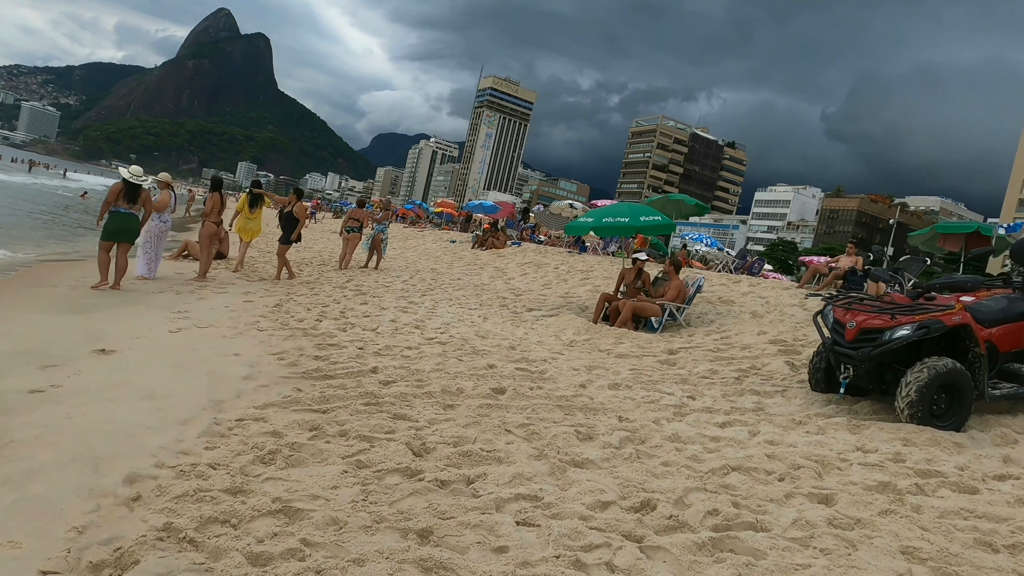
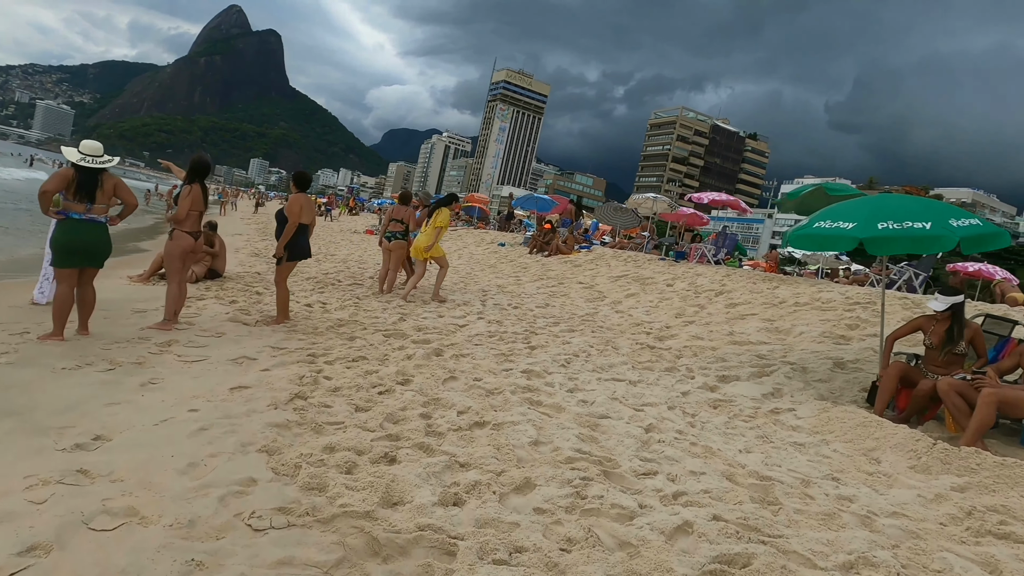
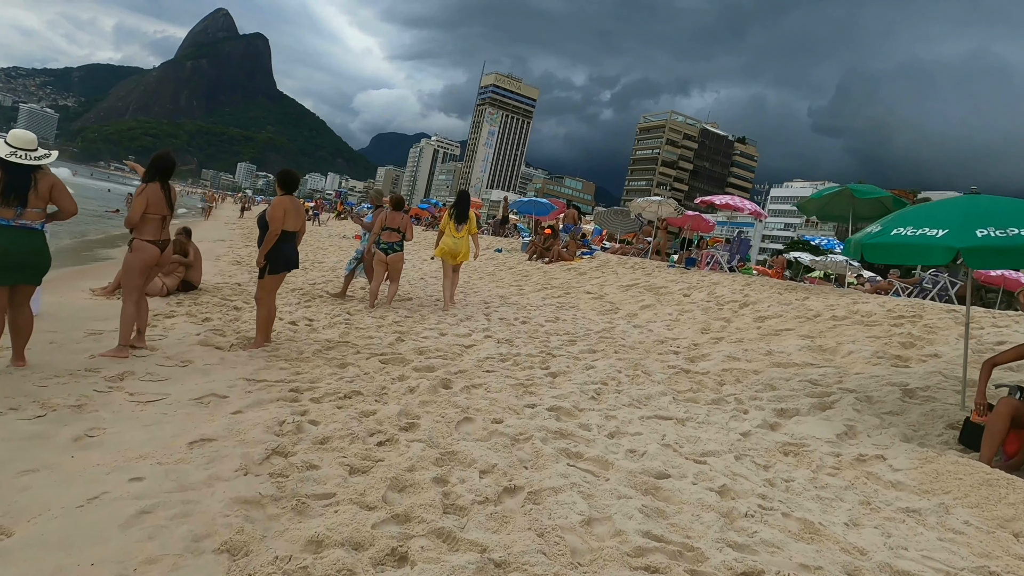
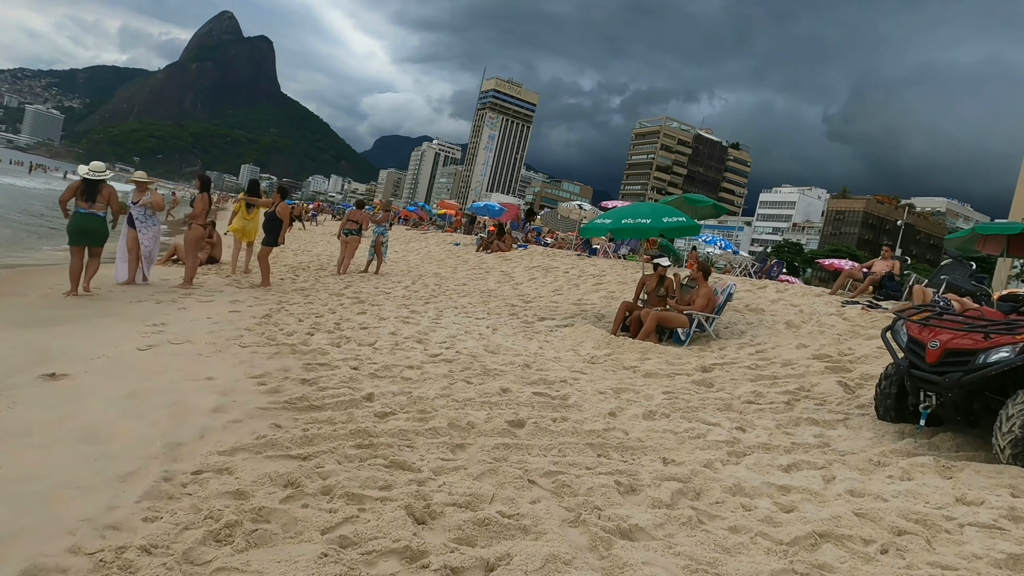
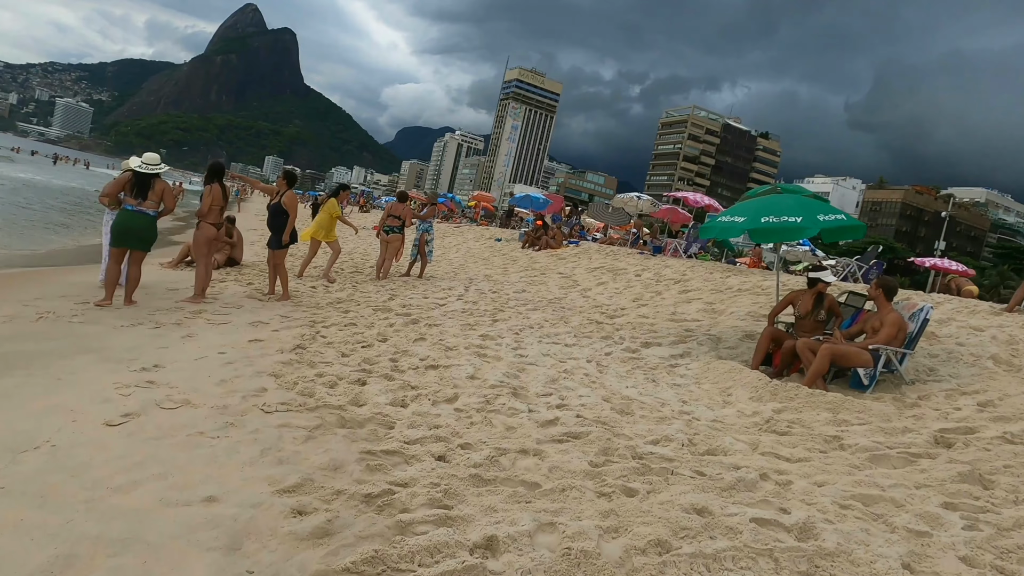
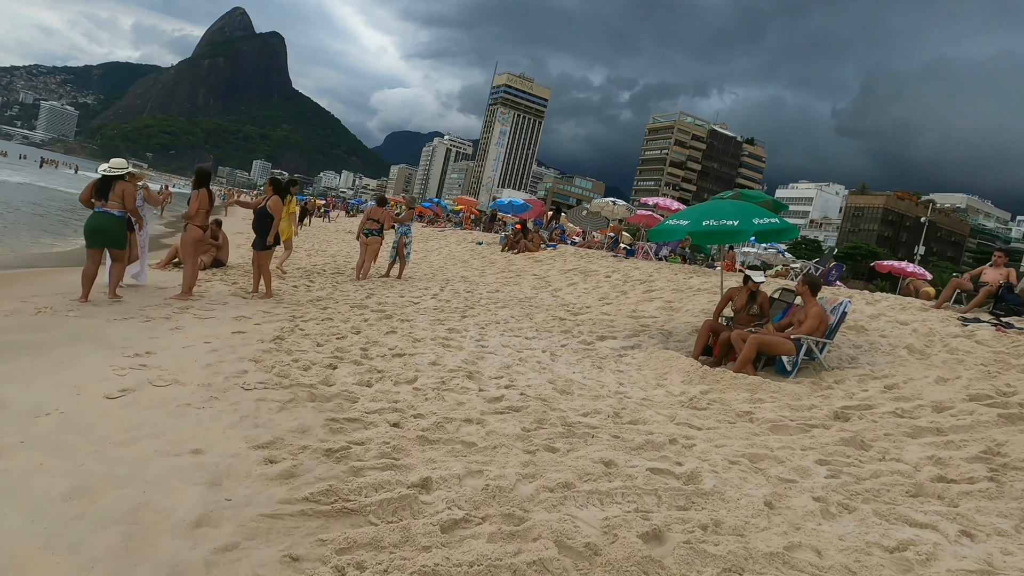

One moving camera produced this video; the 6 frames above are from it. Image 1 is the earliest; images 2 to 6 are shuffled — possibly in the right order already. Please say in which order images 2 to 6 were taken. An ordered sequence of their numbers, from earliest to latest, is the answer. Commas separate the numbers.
4, 6, 5, 2, 3
